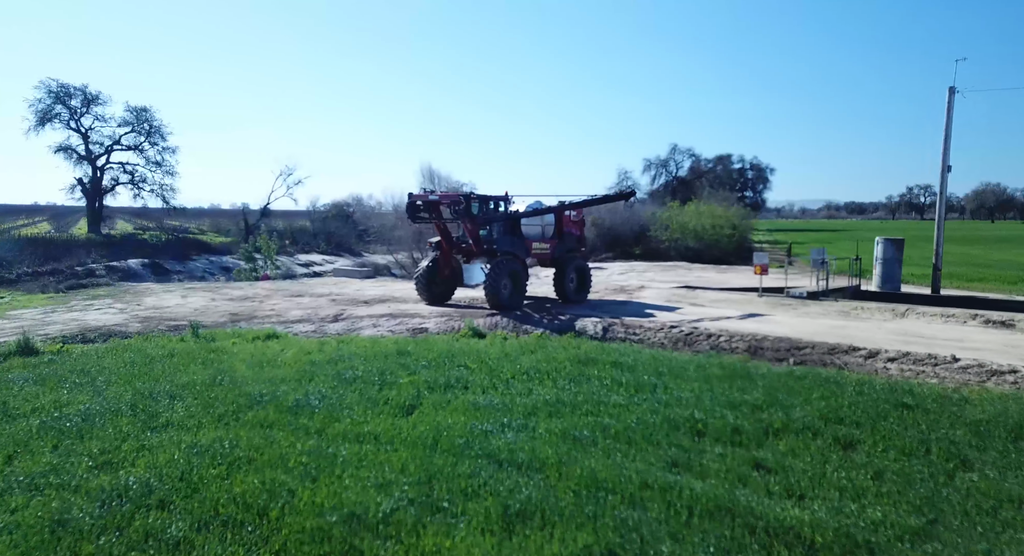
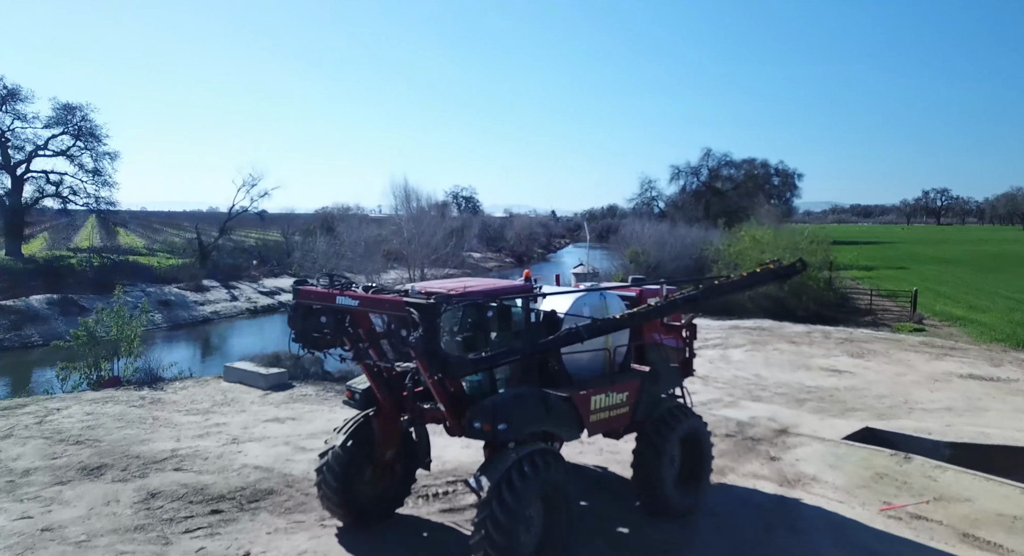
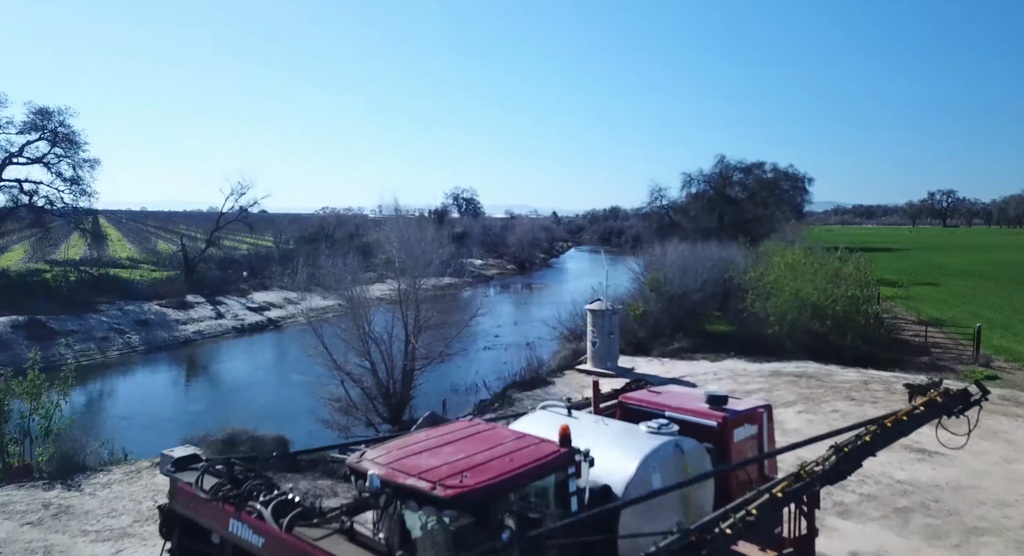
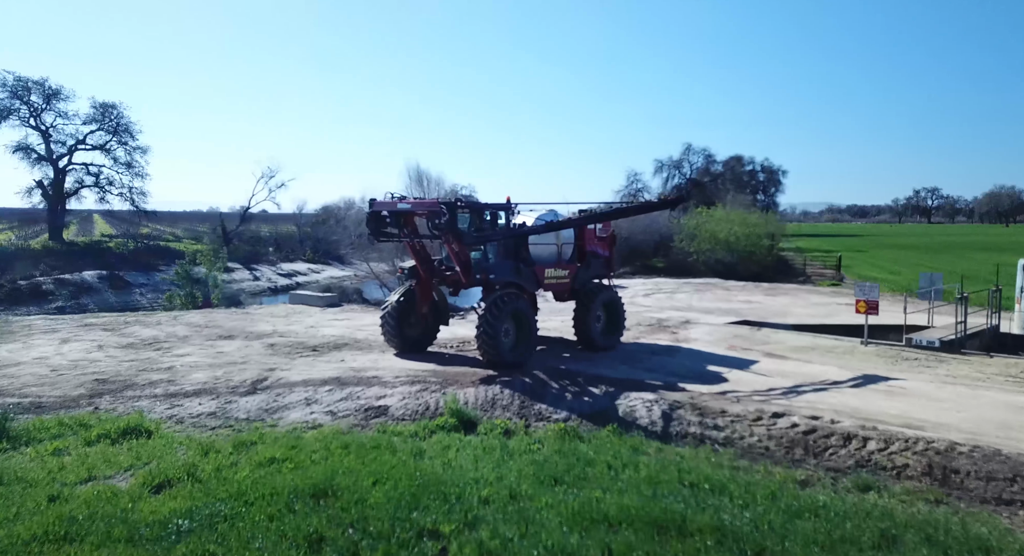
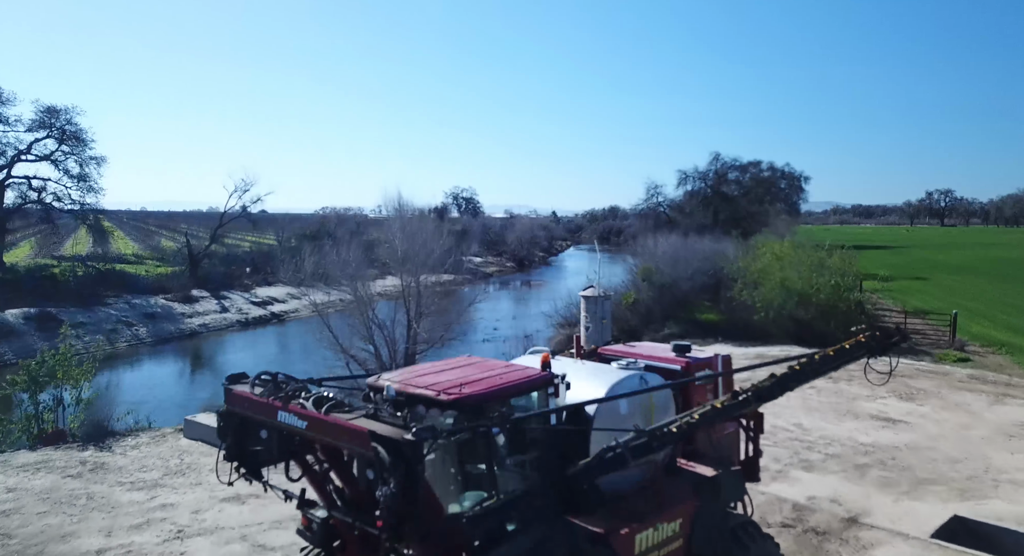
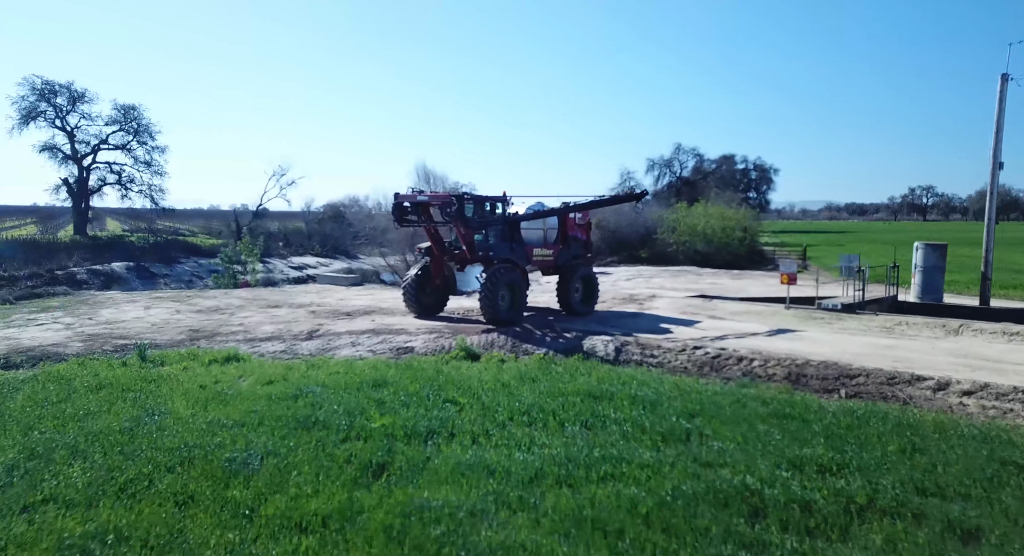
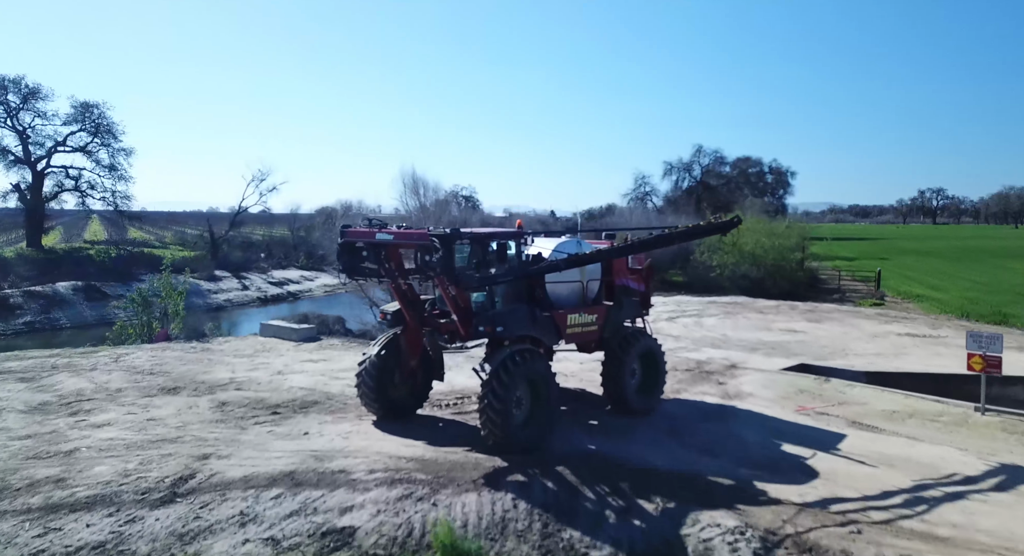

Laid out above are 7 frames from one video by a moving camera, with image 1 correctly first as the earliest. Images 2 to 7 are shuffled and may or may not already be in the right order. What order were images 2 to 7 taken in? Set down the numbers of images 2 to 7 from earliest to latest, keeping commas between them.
6, 4, 7, 2, 5, 3
